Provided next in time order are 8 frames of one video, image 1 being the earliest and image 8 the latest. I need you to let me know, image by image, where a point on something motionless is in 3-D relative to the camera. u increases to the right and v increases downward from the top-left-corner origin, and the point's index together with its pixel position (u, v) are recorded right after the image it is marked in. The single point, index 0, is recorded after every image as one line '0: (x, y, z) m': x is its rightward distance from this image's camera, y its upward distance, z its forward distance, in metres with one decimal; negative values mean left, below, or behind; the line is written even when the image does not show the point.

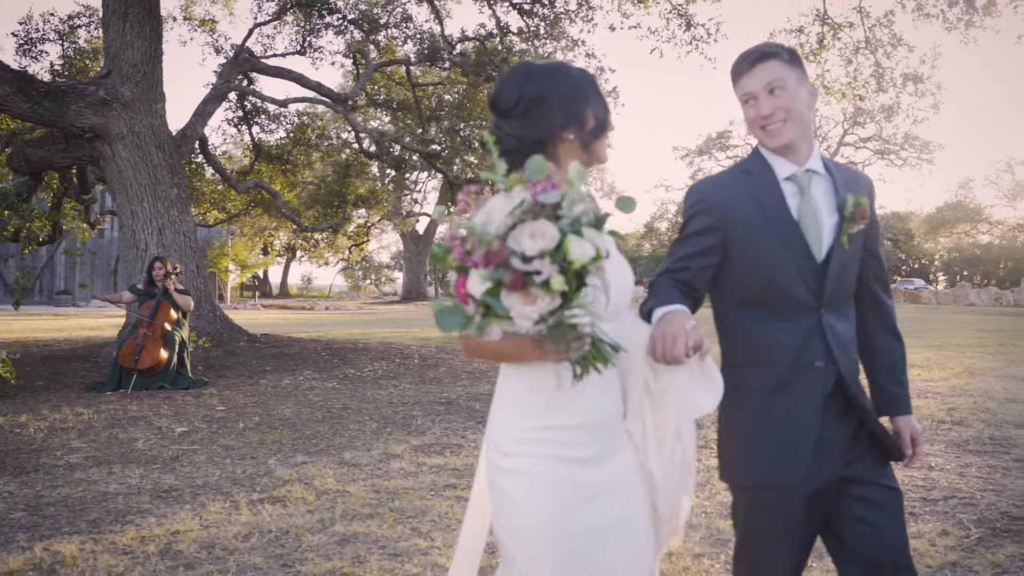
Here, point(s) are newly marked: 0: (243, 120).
0: (-5.1, +3.1, +15.7) m
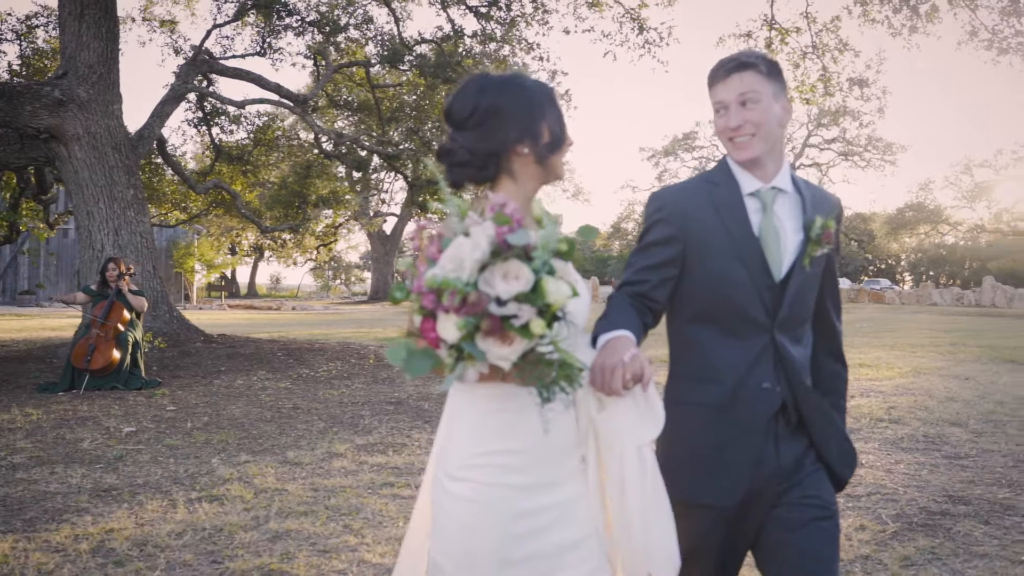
0: (-5.8, +3.1, +15.7) m
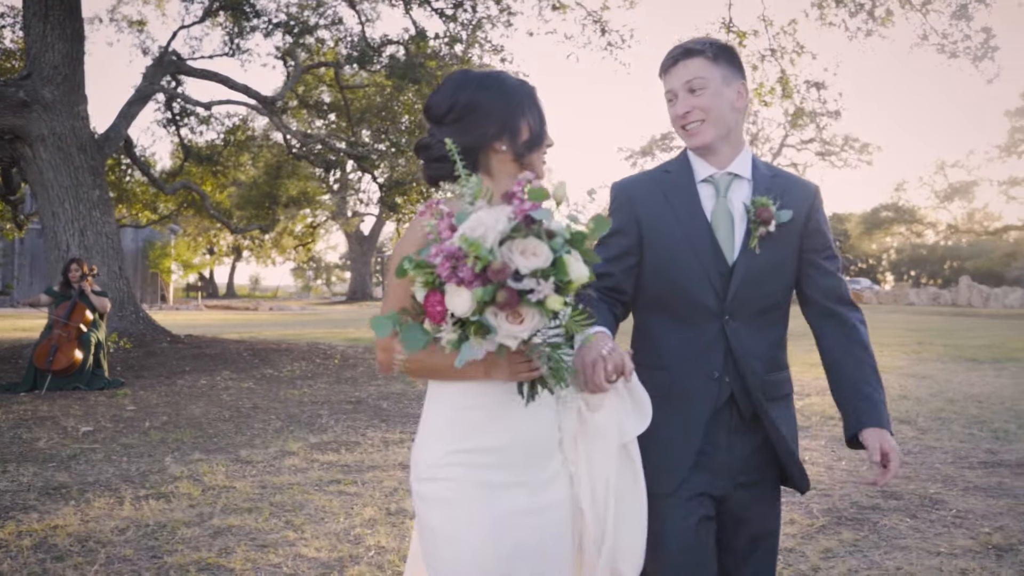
0: (-6.4, +3.1, +15.7) m
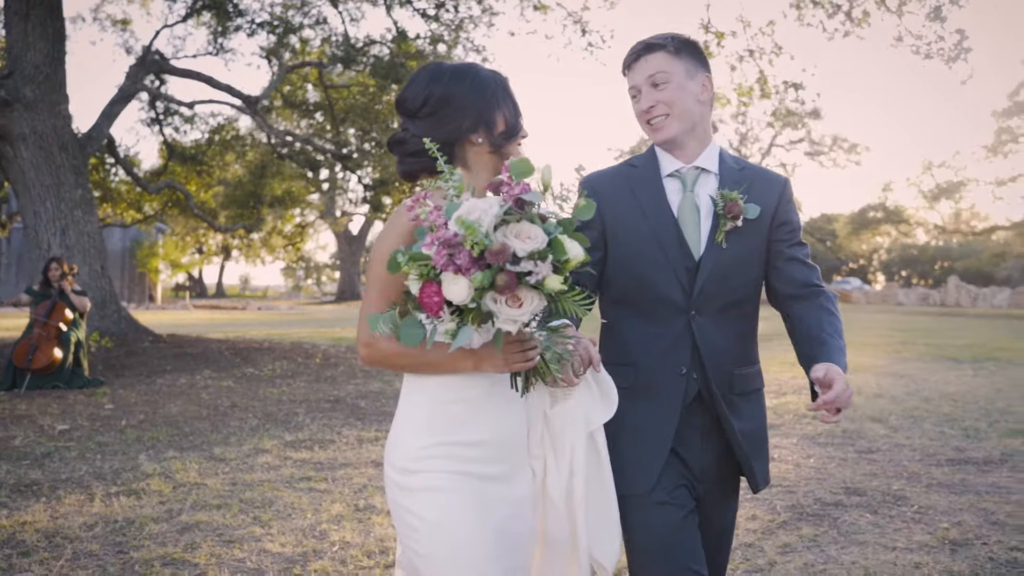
0: (-6.7, +3.1, +15.7) m
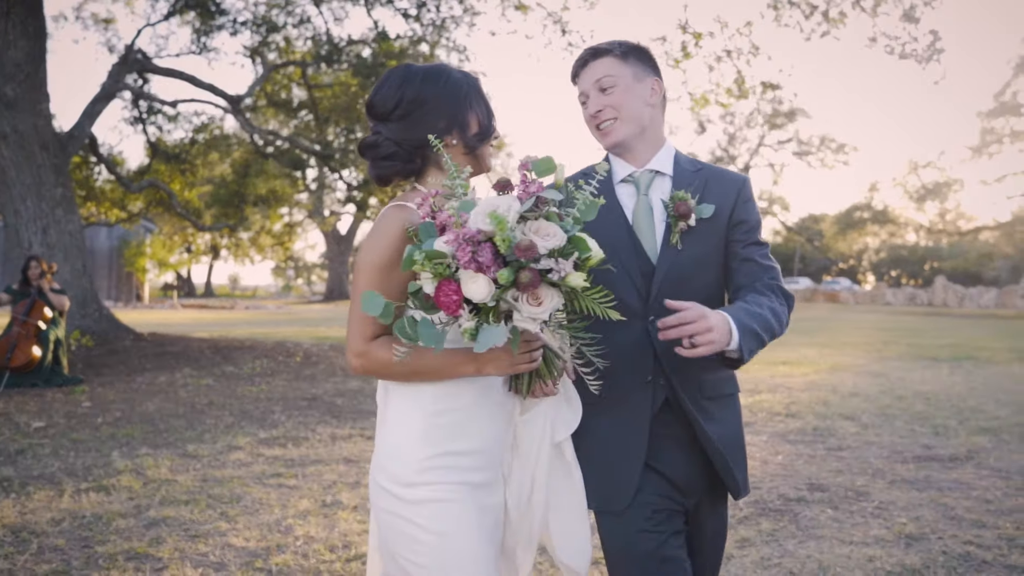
0: (-7.0, +3.2, +15.7) m
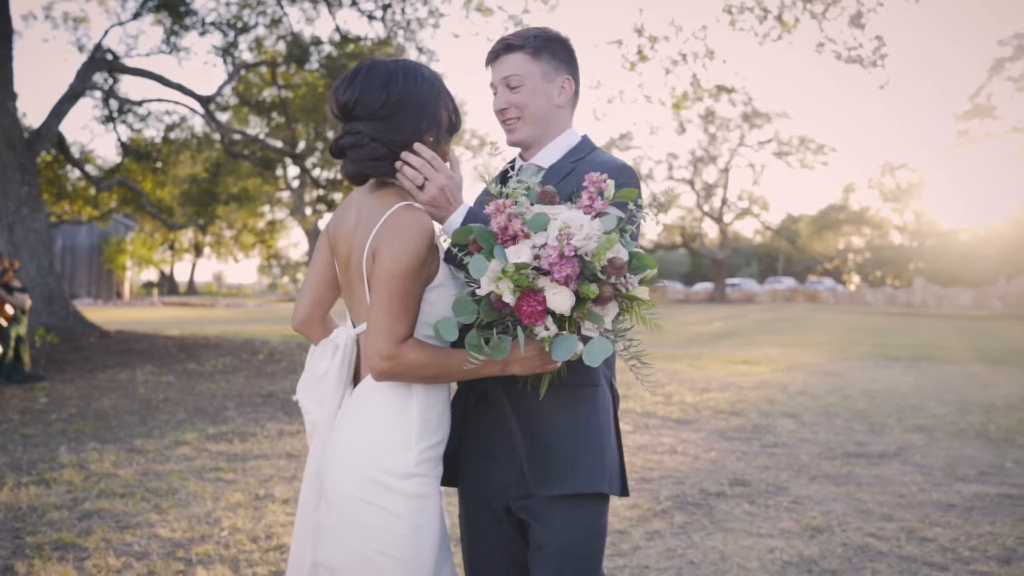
0: (-7.6, +3.2, +15.8) m
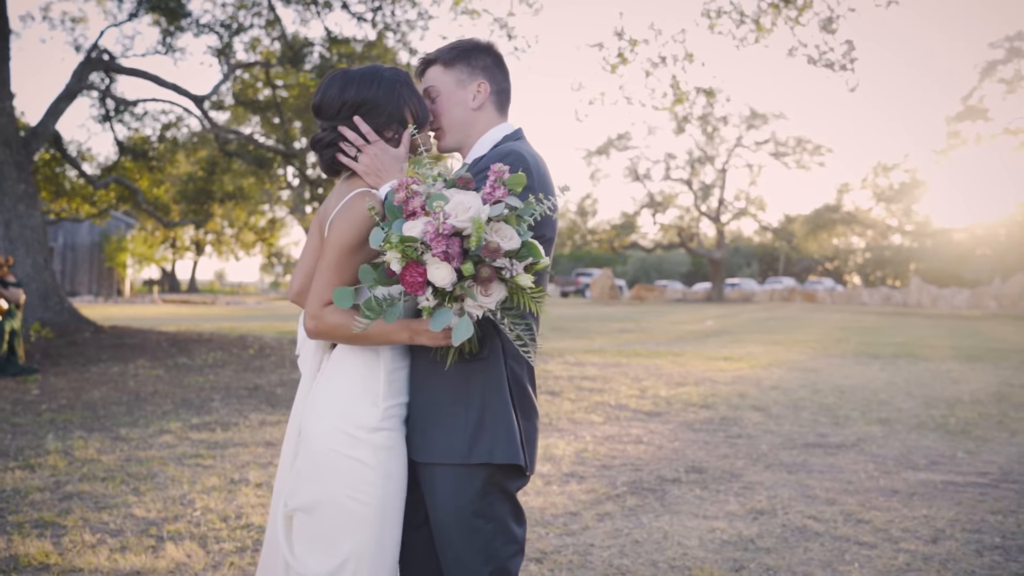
0: (-7.8, +3.3, +16.1) m
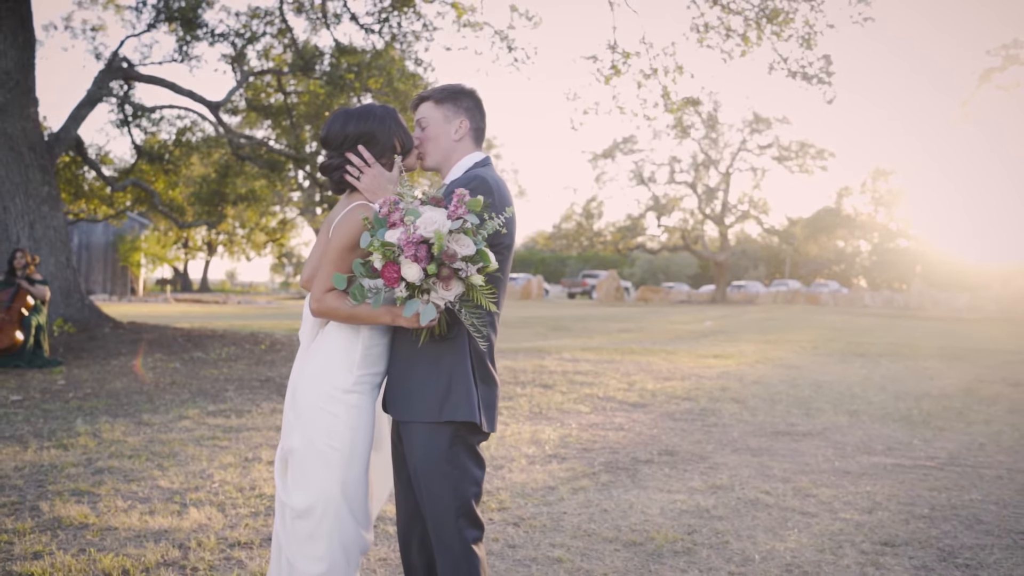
0: (-7.8, +3.3, +16.8) m
